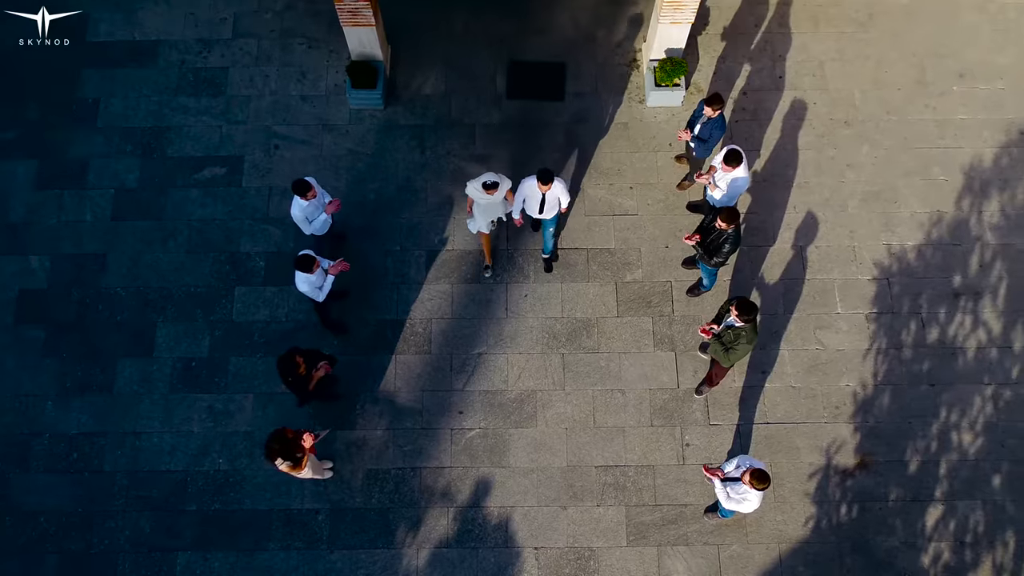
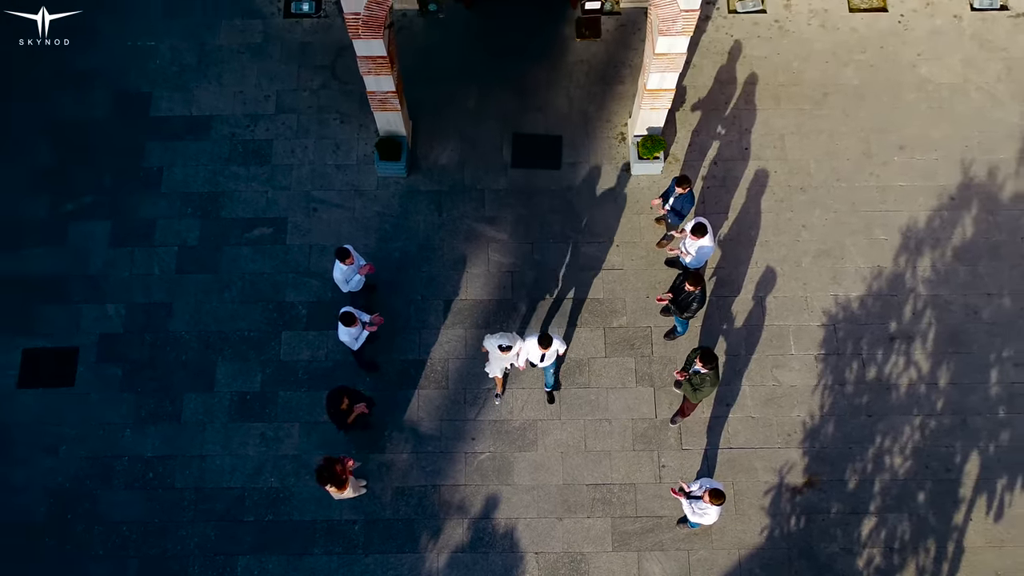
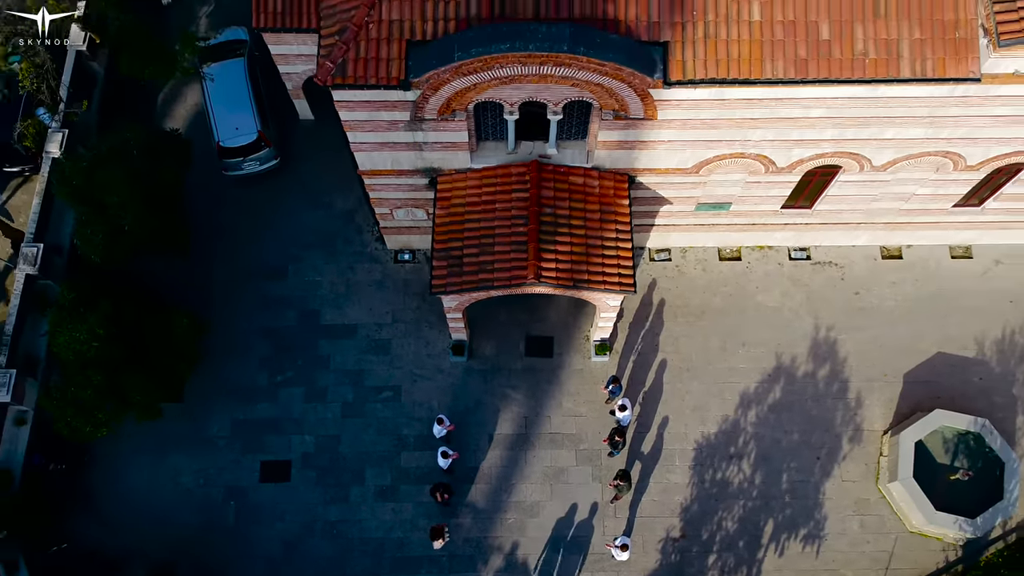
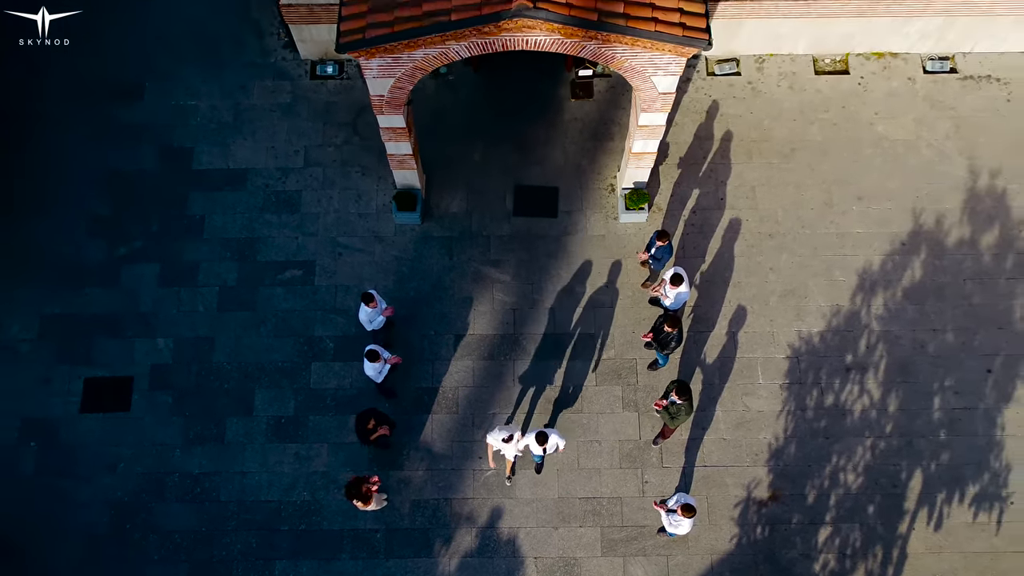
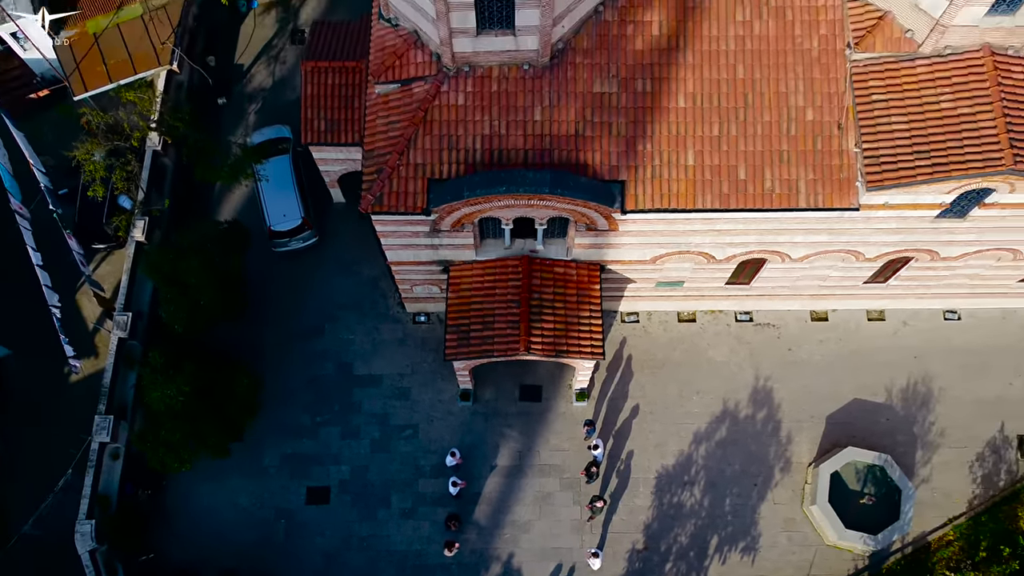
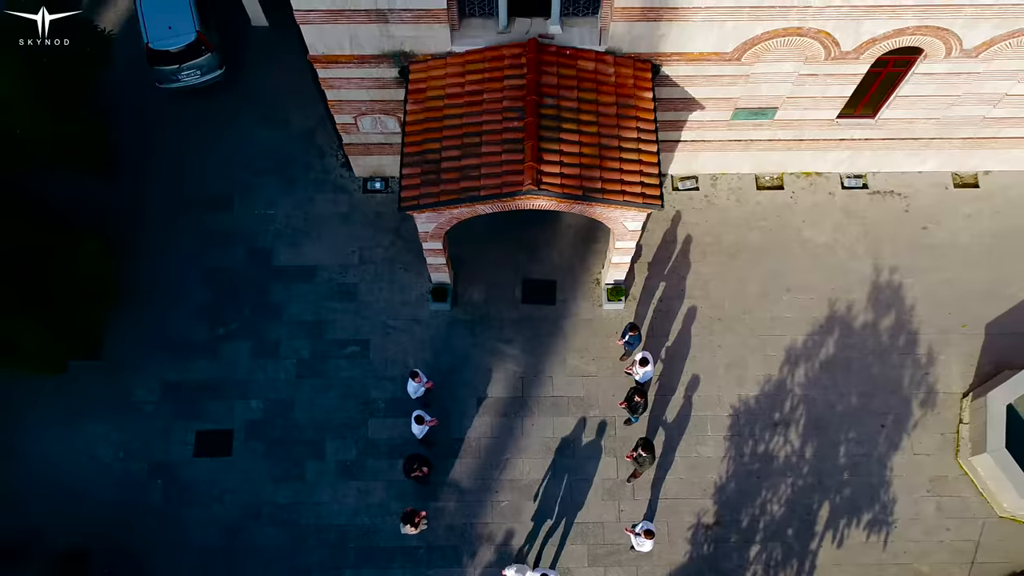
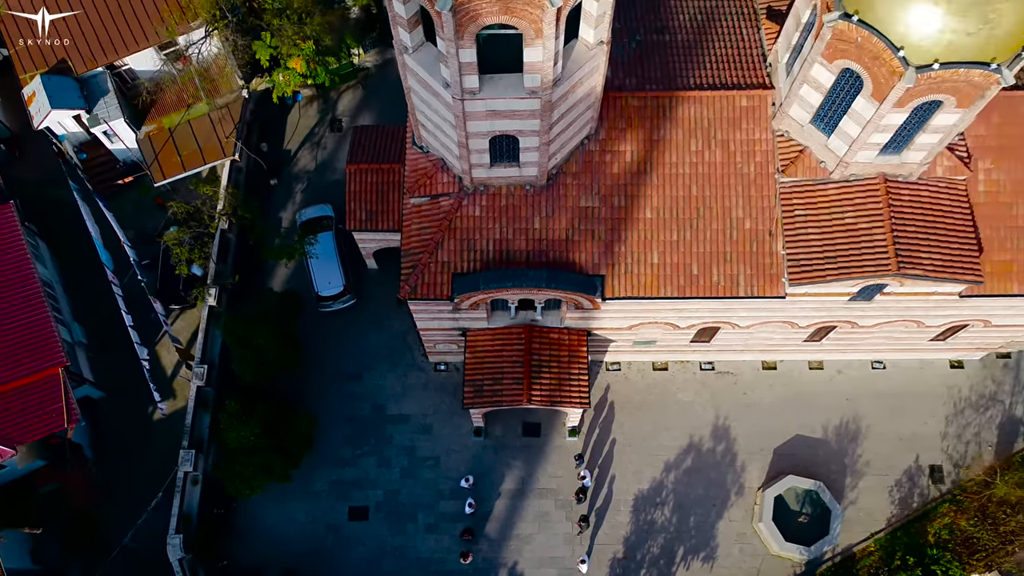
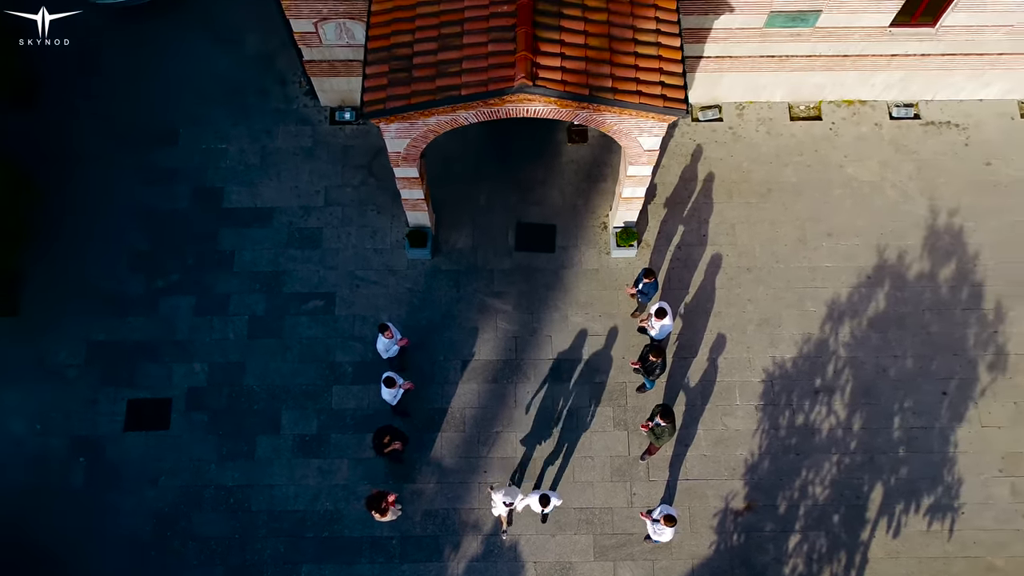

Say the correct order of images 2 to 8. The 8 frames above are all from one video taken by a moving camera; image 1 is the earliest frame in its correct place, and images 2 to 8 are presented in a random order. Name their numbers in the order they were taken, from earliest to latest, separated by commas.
2, 4, 8, 6, 3, 5, 7
